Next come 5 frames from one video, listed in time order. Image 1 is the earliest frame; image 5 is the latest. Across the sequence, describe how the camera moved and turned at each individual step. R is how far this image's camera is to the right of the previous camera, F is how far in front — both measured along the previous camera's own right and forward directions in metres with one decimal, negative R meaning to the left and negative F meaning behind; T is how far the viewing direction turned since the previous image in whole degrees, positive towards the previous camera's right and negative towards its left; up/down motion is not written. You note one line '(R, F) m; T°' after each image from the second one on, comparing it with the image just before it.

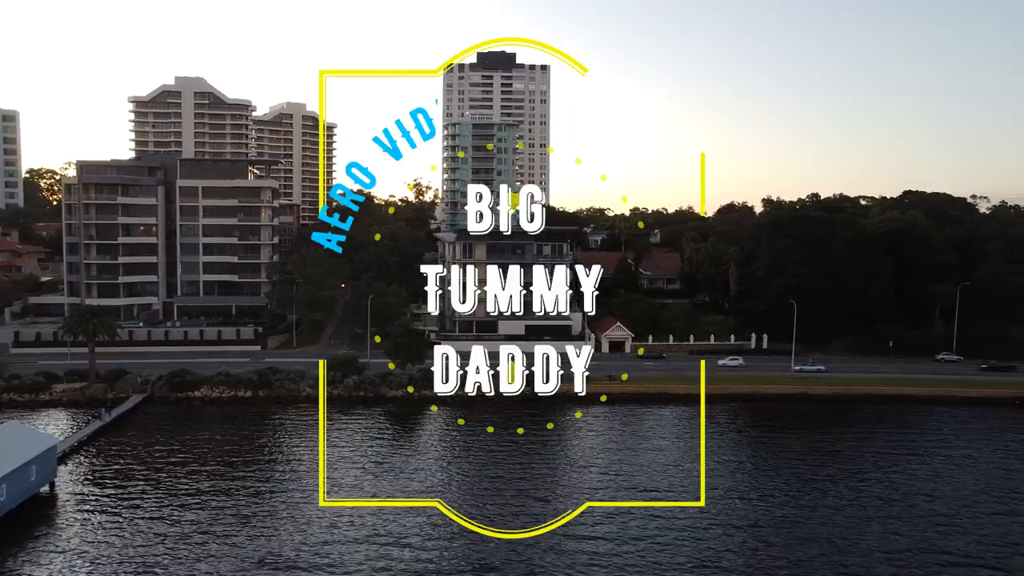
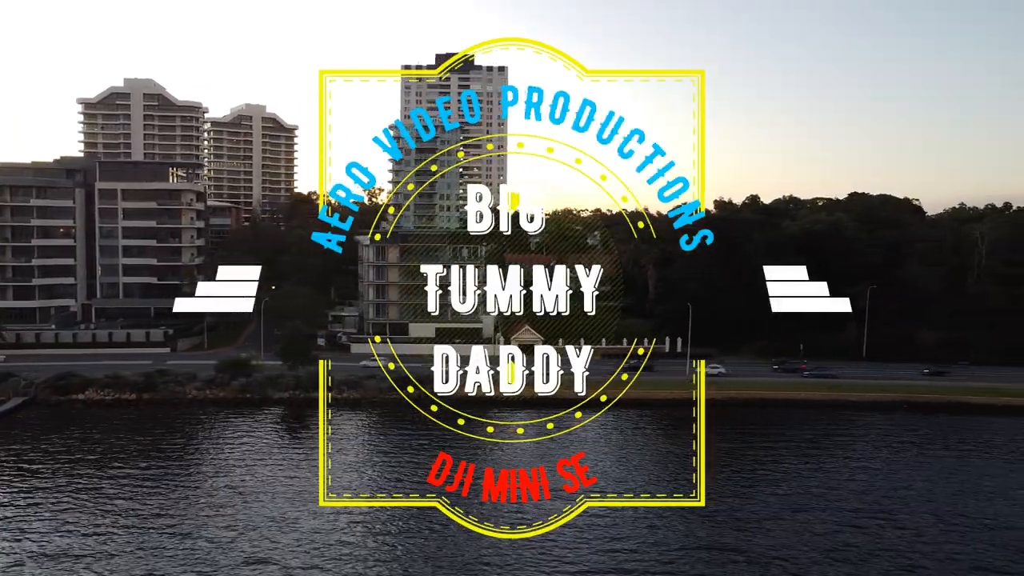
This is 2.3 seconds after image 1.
(+3.9, -0.1) m; 0°
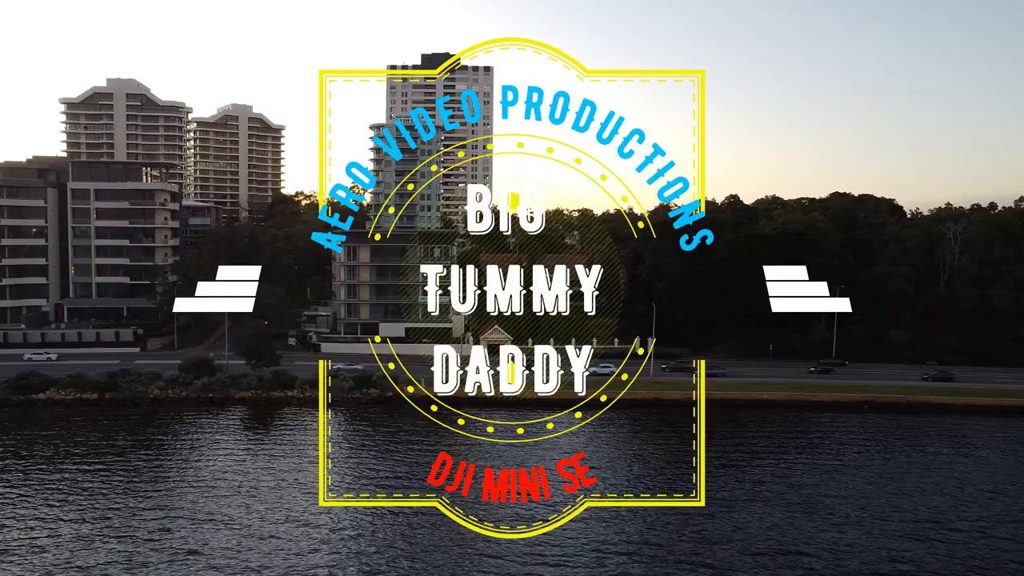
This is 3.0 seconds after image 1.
(+1.3, 0.0) m; 0°
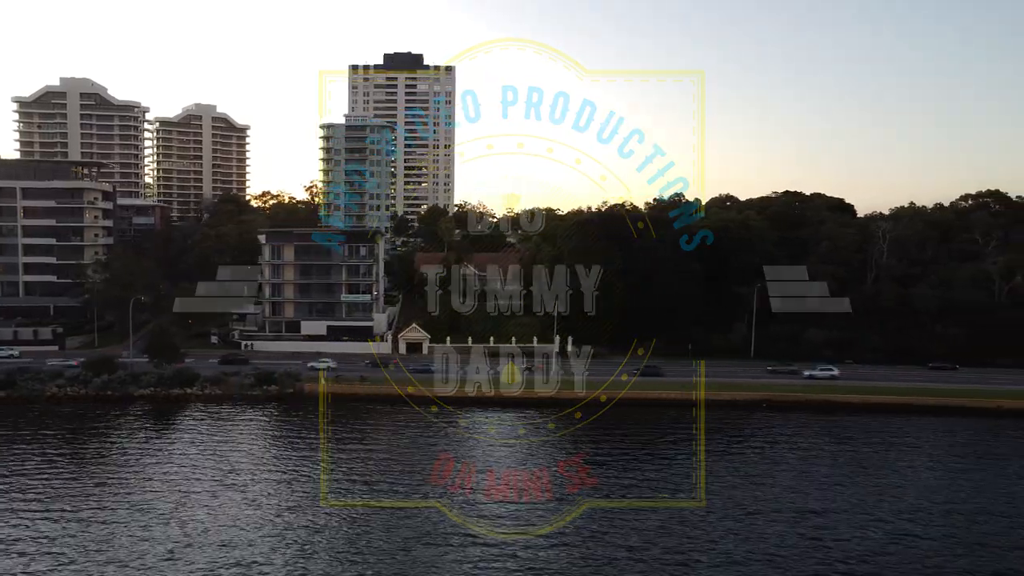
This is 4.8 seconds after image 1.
(+3.5, 0.0) m; 0°
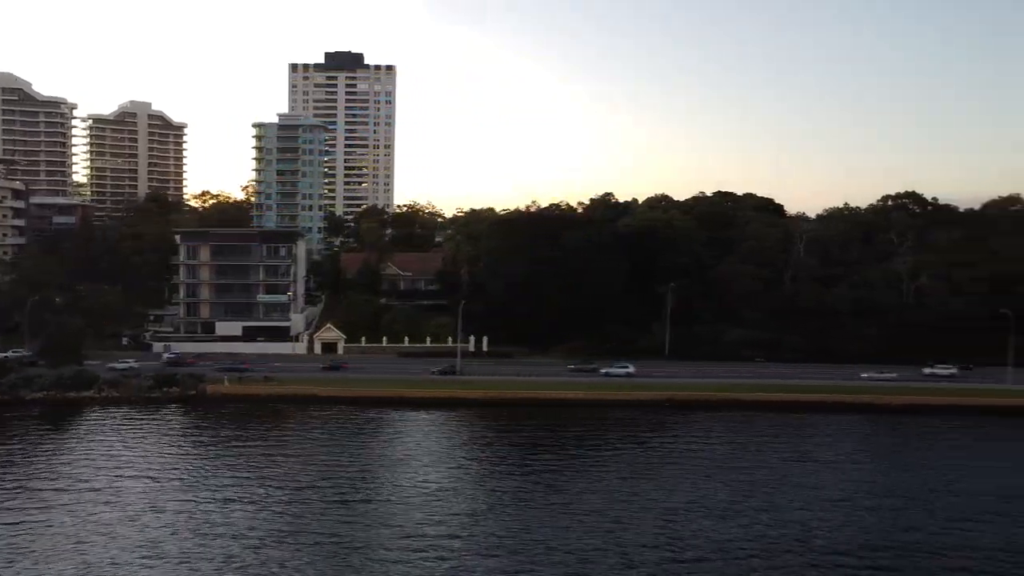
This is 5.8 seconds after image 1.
(+1.9, +0.1) m; +3°
